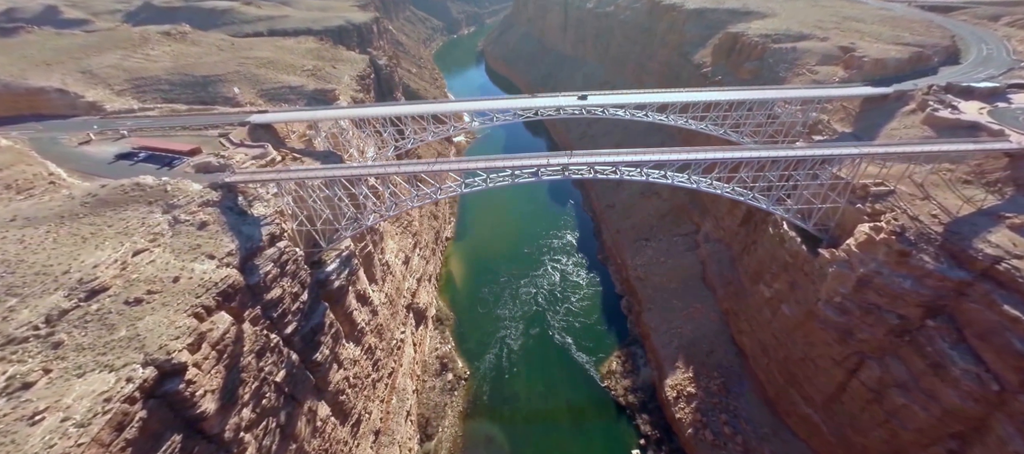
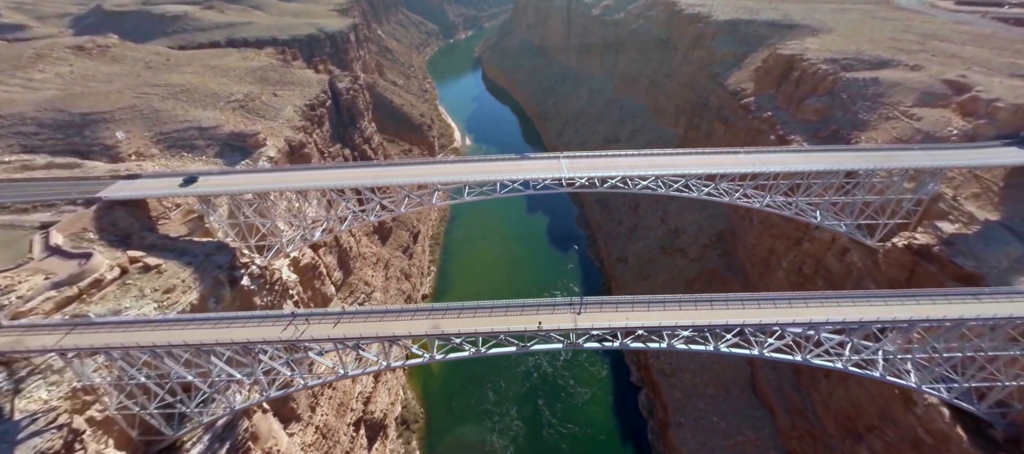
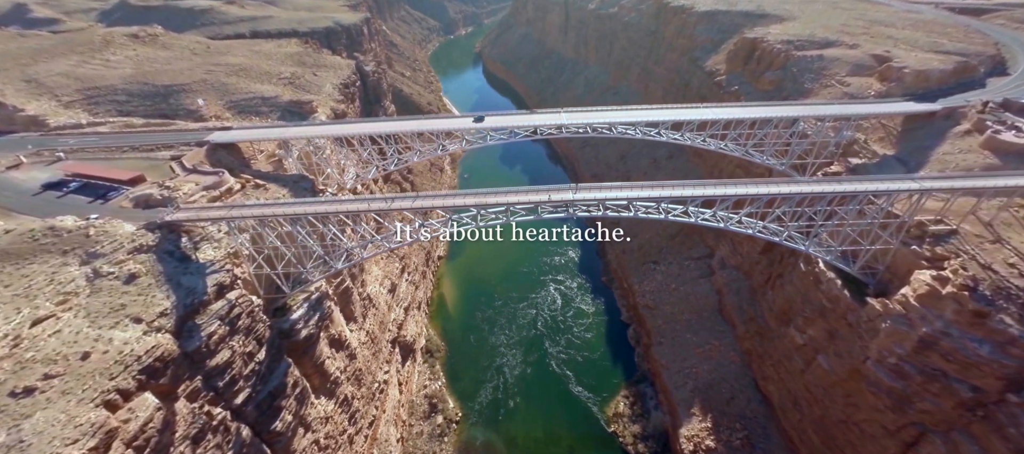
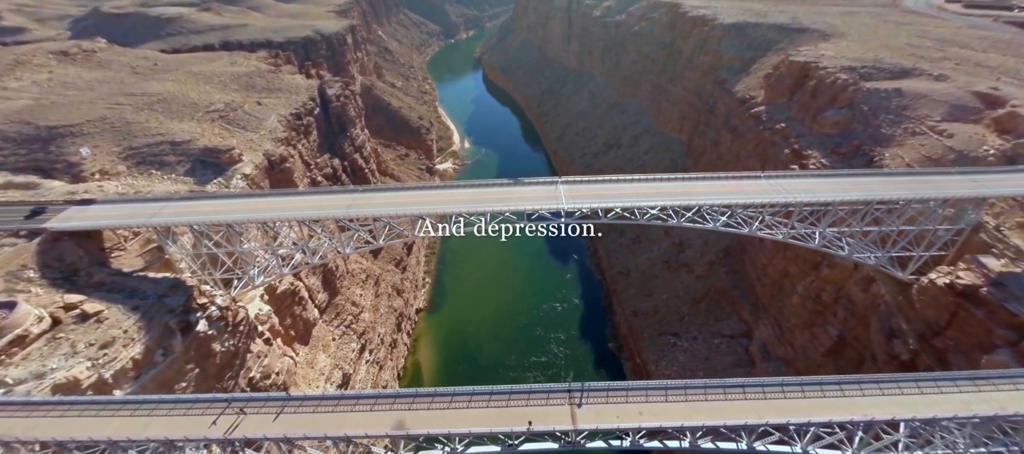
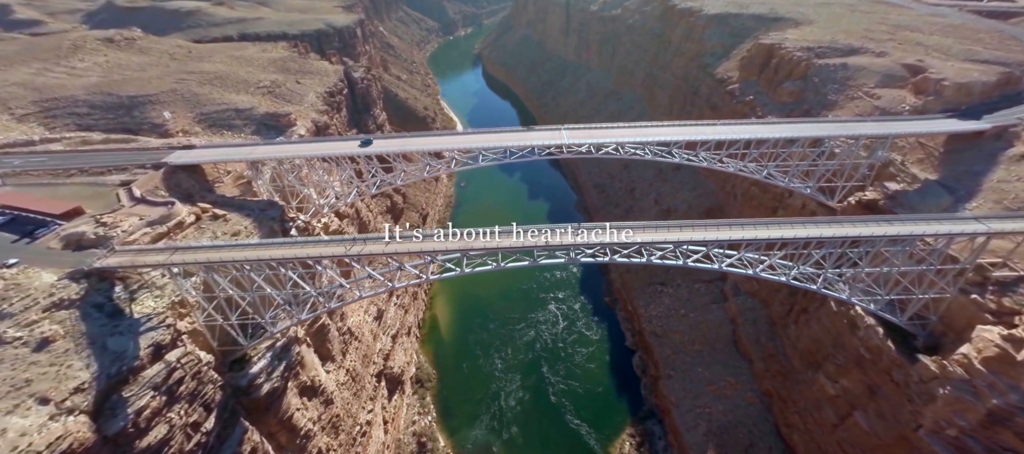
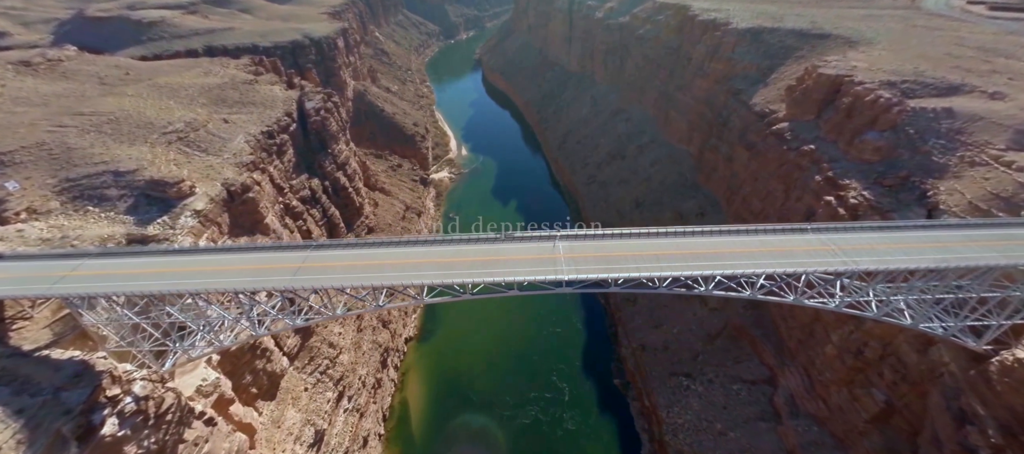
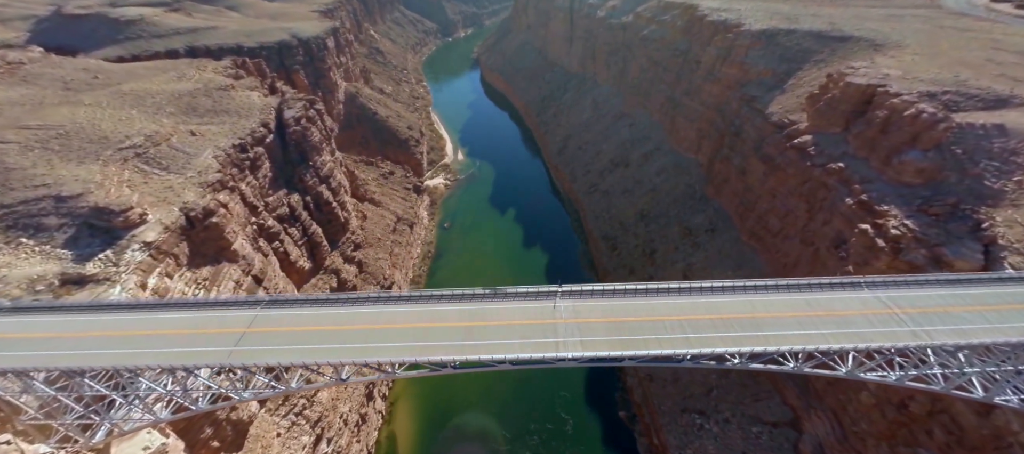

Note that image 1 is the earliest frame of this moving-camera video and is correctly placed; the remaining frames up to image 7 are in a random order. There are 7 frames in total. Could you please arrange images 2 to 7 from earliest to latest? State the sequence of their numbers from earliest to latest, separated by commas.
3, 5, 2, 4, 6, 7
